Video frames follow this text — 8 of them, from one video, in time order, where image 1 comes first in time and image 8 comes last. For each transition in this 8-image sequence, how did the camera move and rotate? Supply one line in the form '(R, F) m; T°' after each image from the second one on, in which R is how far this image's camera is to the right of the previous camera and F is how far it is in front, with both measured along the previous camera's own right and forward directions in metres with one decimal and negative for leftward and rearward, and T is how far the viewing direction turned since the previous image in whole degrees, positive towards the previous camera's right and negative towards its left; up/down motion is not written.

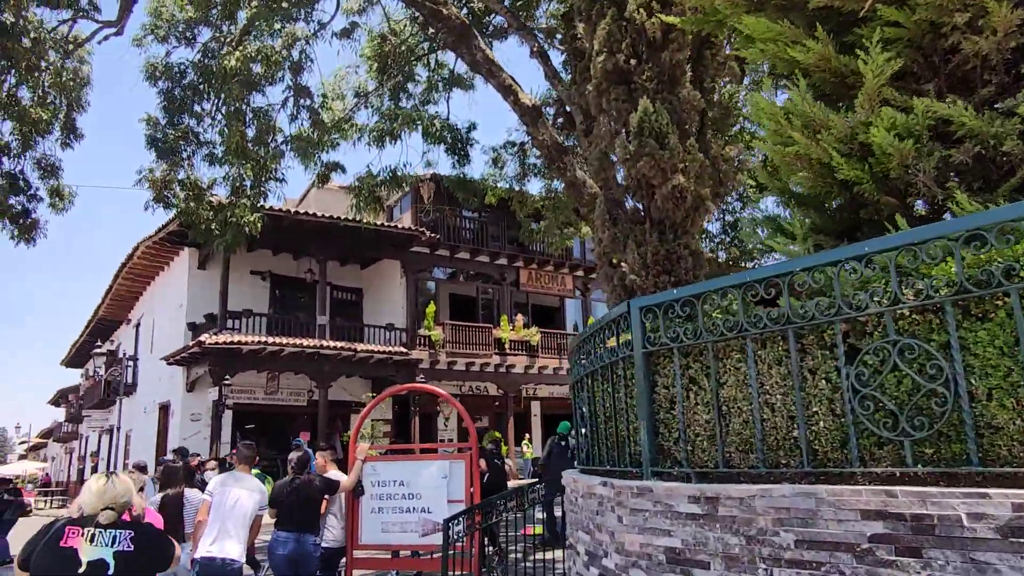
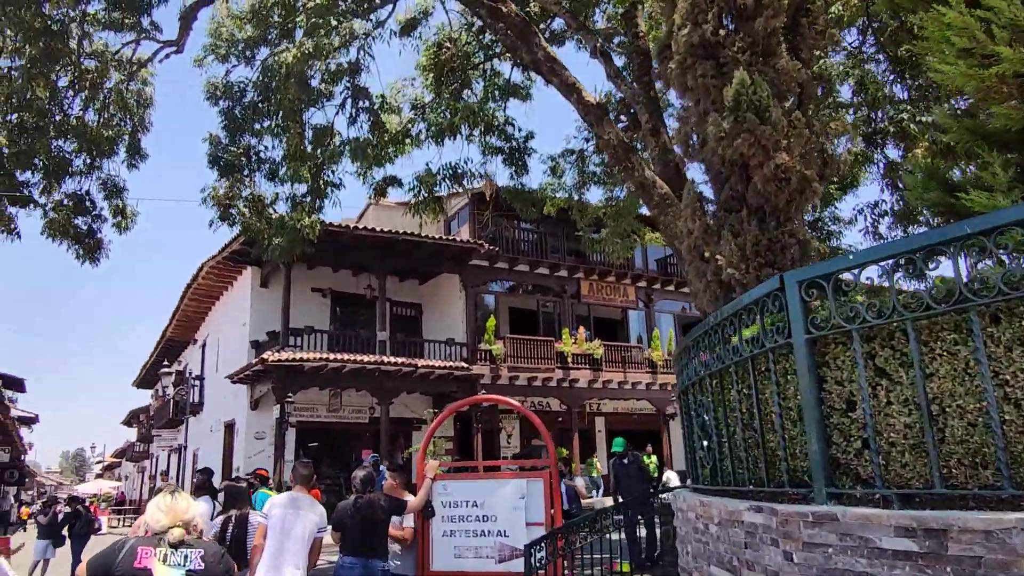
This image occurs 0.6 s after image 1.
(-0.1, +0.4) m; -4°
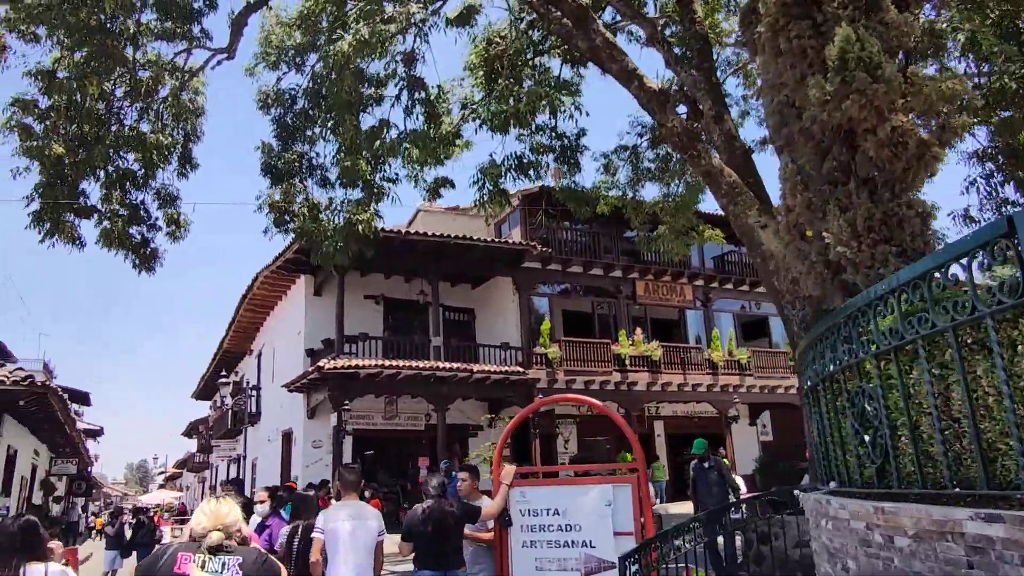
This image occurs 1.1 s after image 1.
(-0.2, +0.3) m; -4°
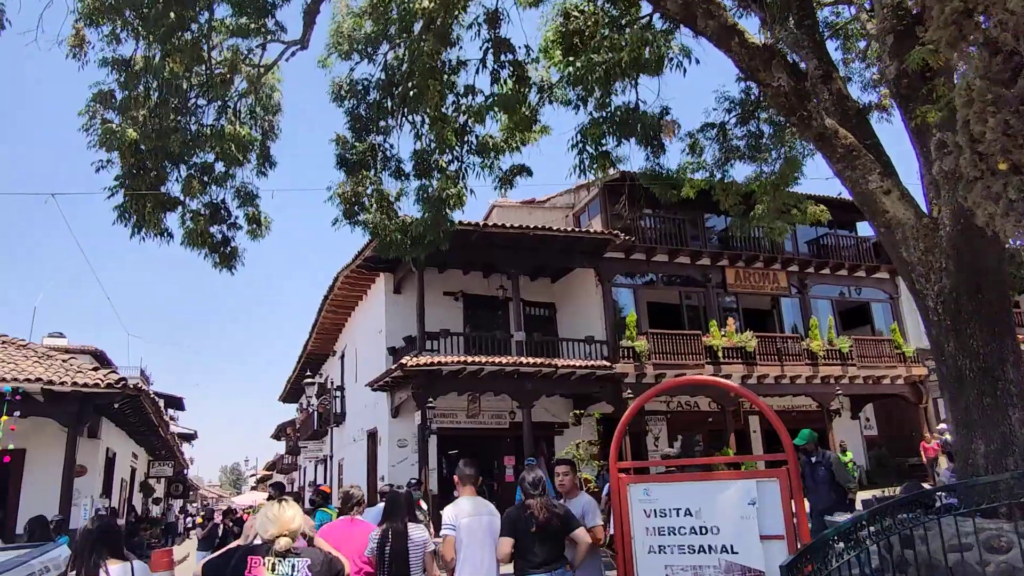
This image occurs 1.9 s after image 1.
(-0.2, +0.5) m; -6°
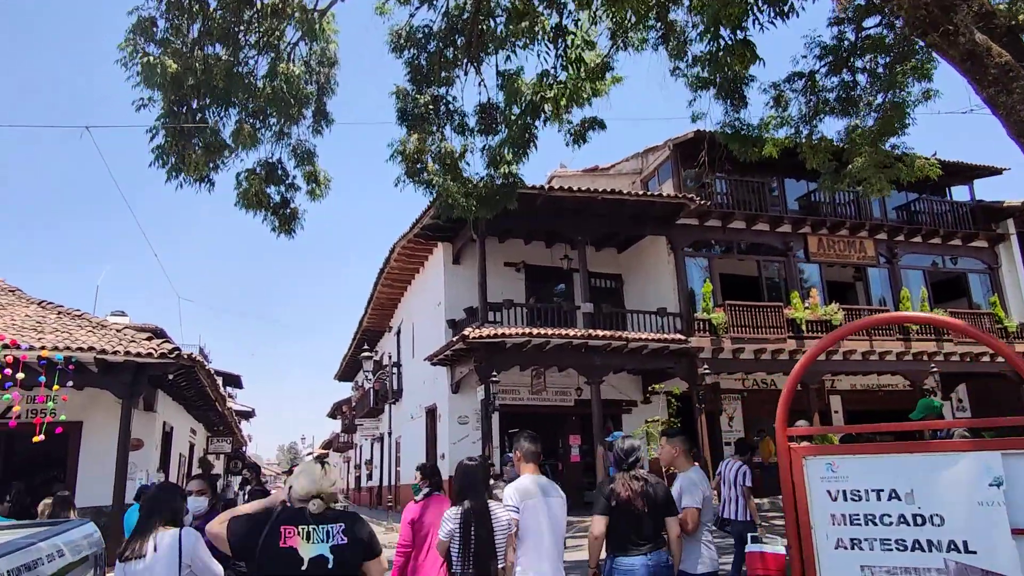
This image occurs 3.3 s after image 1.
(-0.3, +0.8) m; -4°
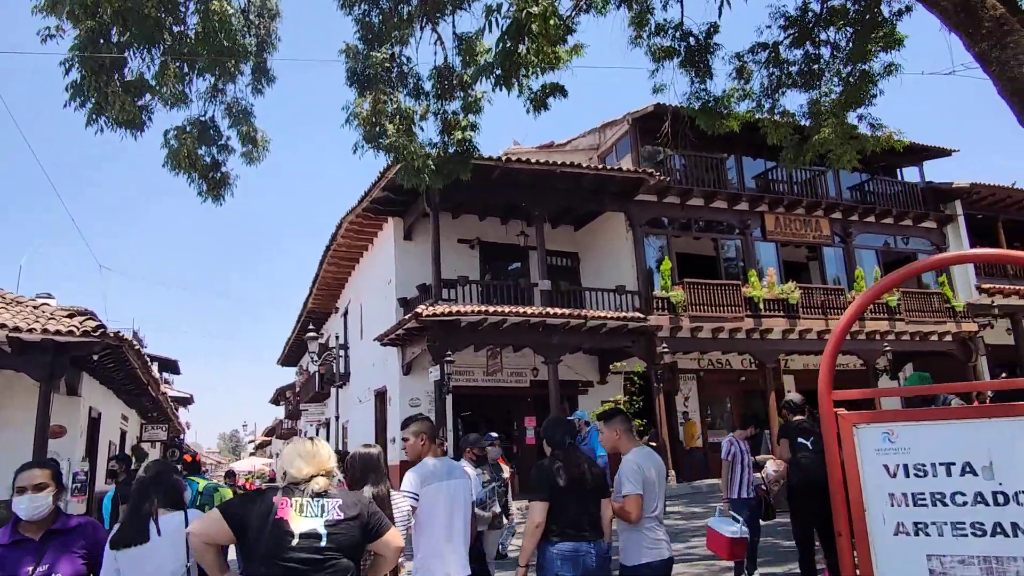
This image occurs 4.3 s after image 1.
(-0.1, +0.5) m; +4°
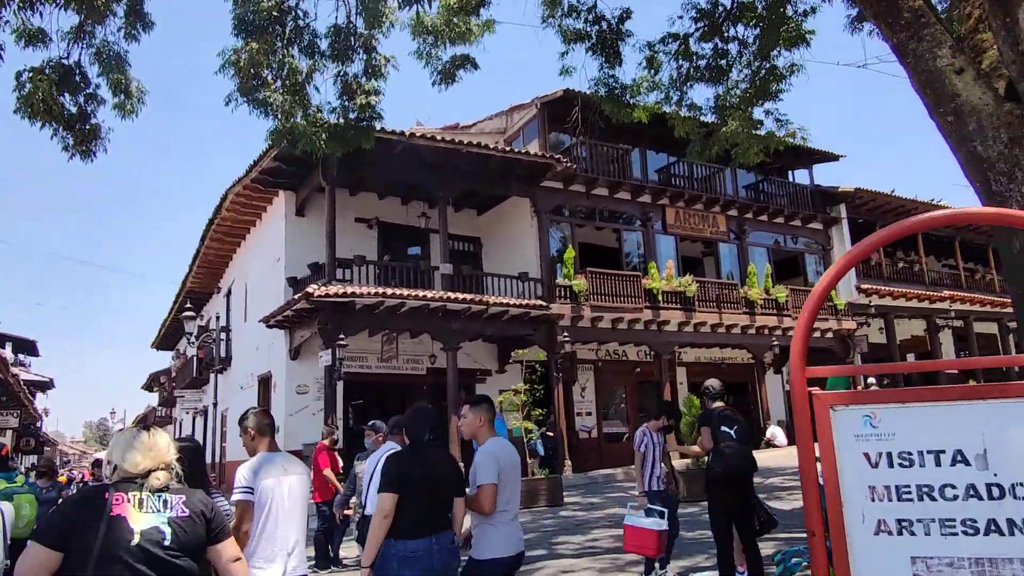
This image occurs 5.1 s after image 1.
(-0.1, +0.5) m; +8°
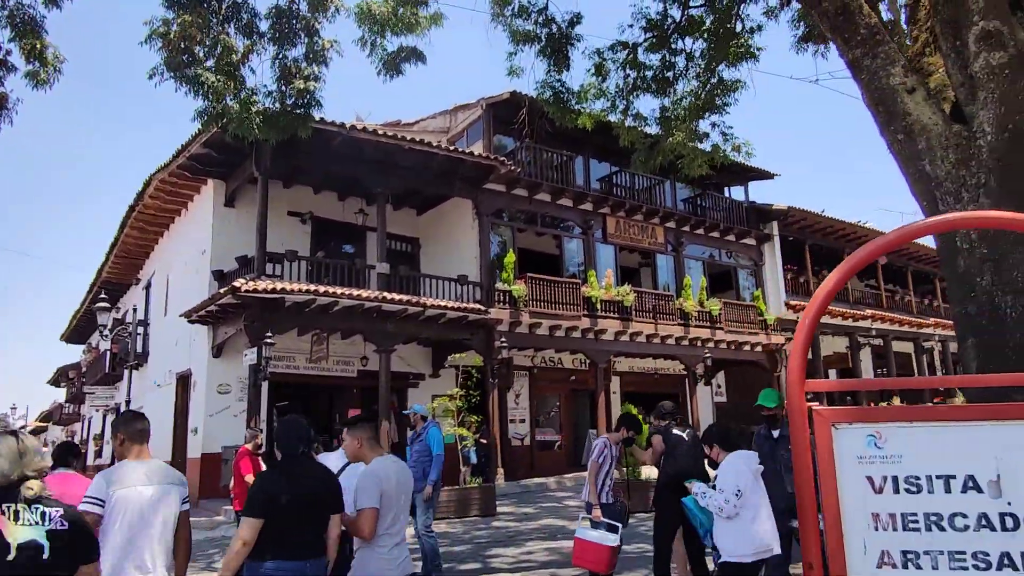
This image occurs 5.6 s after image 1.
(-0.1, +0.3) m; +5°
